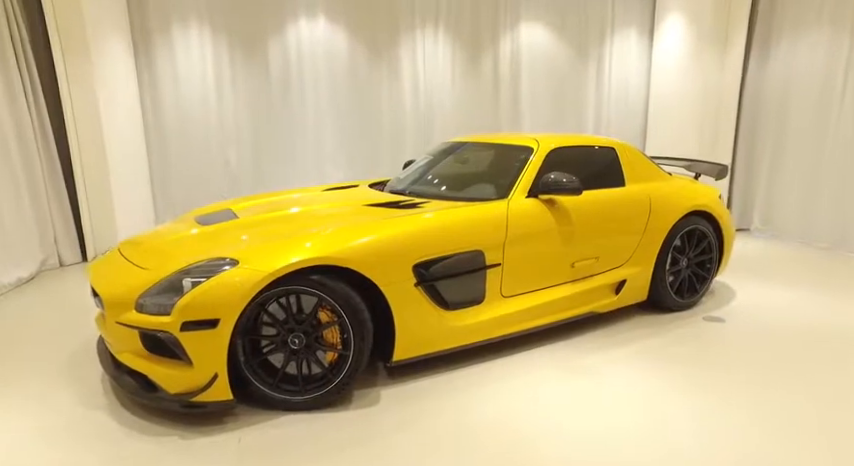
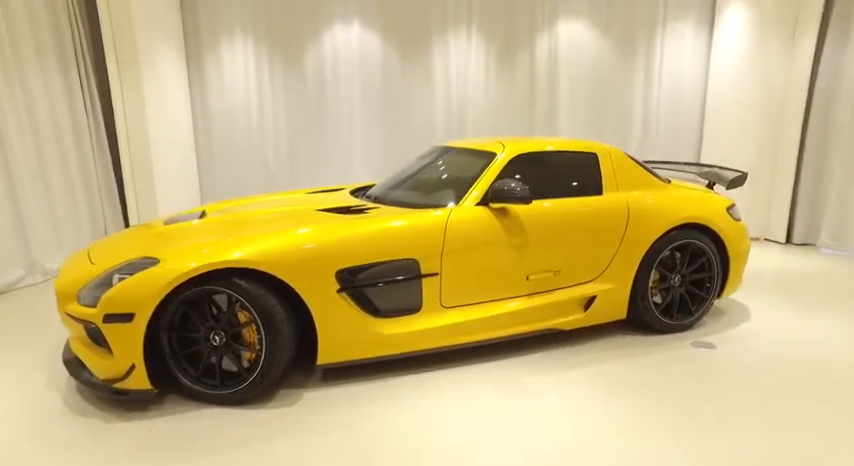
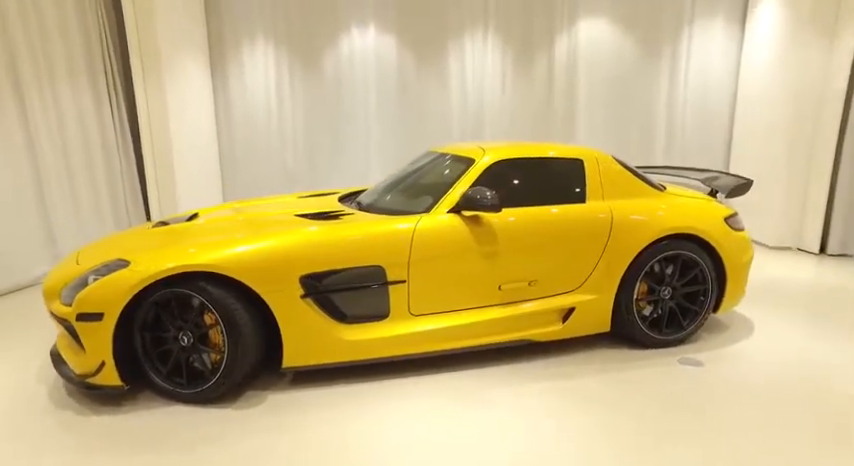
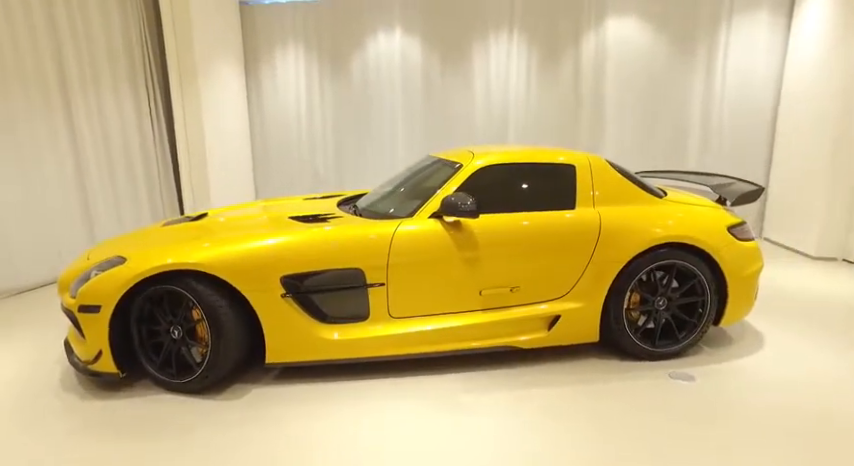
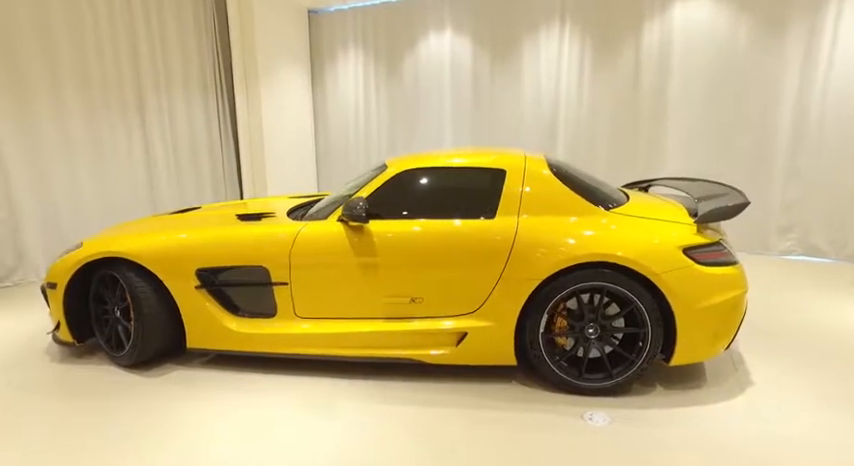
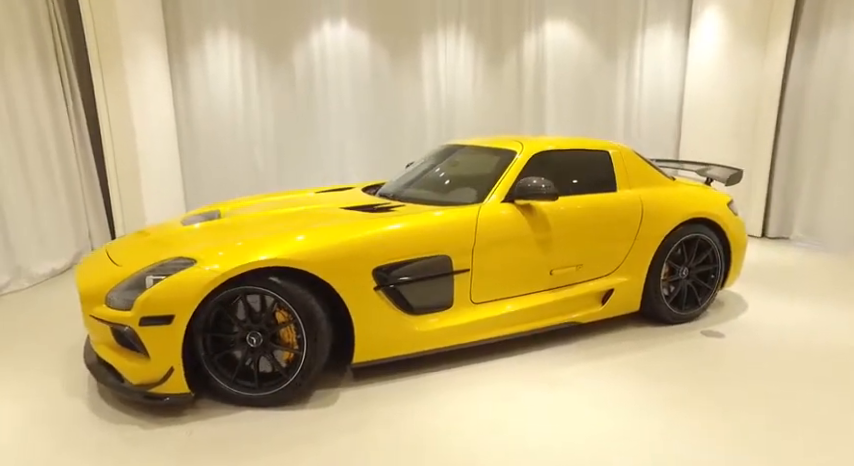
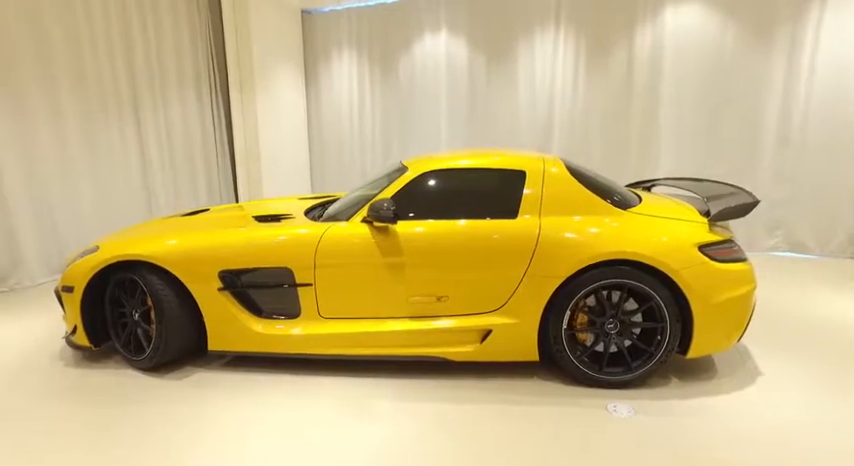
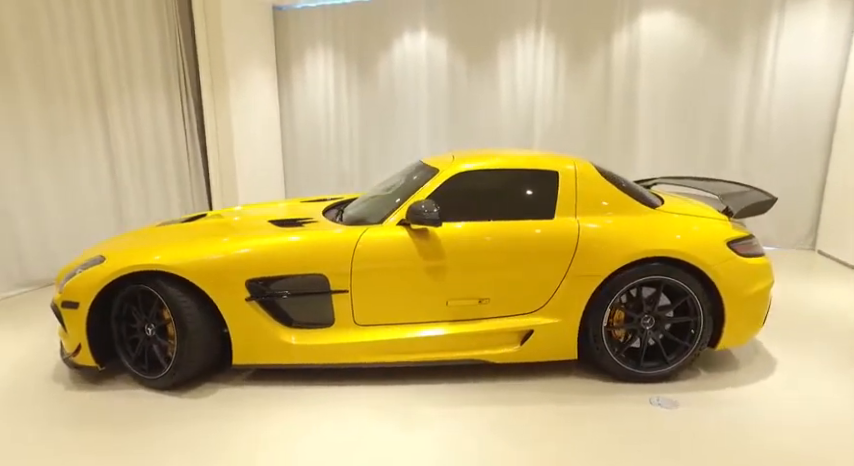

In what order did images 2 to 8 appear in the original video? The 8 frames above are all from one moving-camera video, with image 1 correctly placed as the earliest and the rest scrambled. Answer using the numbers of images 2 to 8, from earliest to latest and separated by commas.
6, 2, 3, 4, 8, 7, 5
